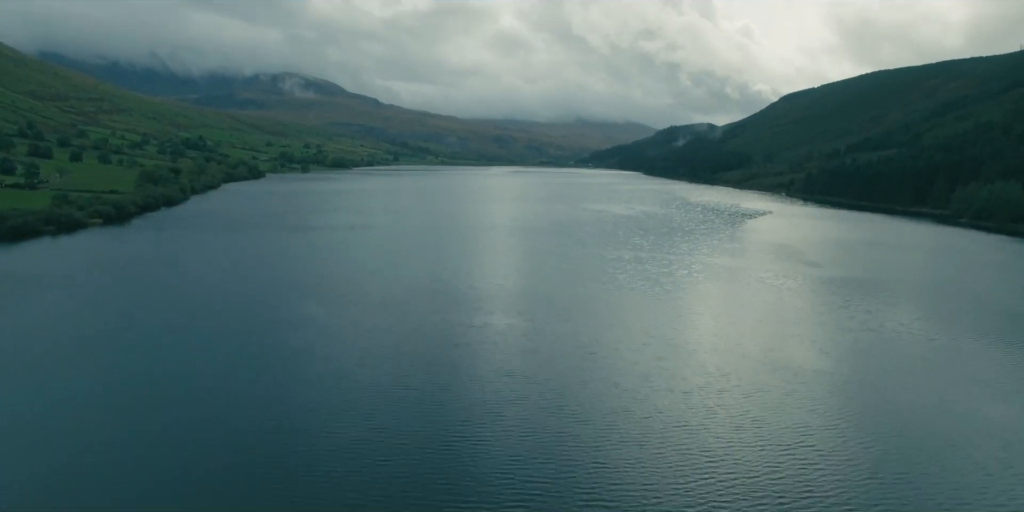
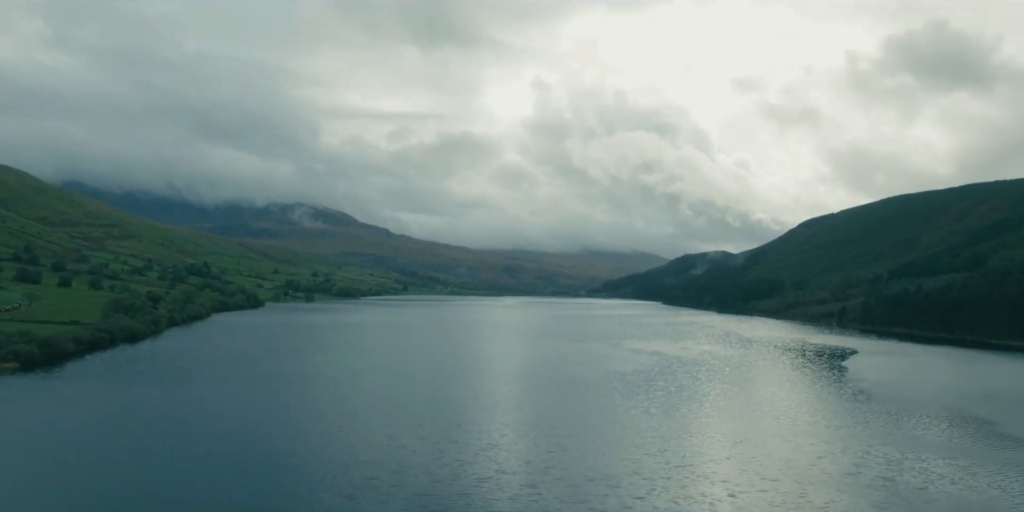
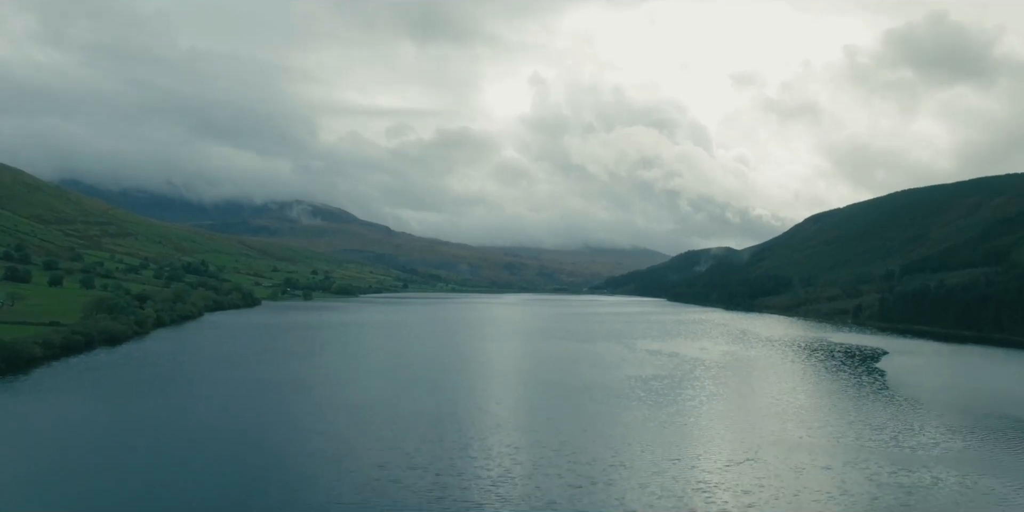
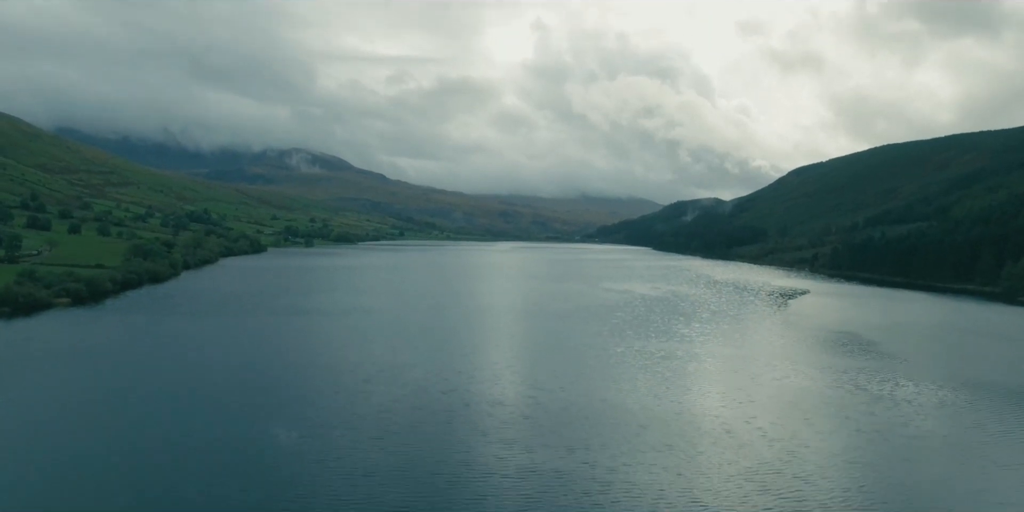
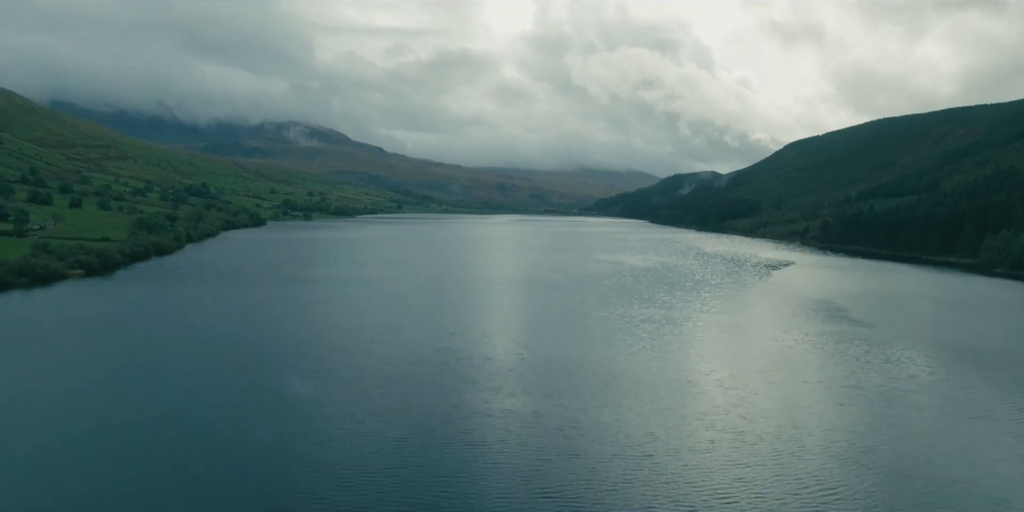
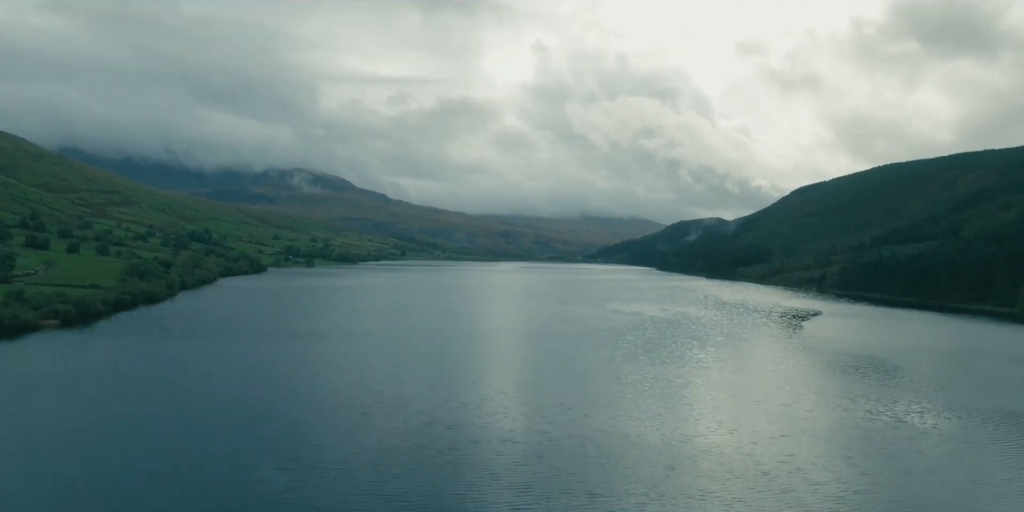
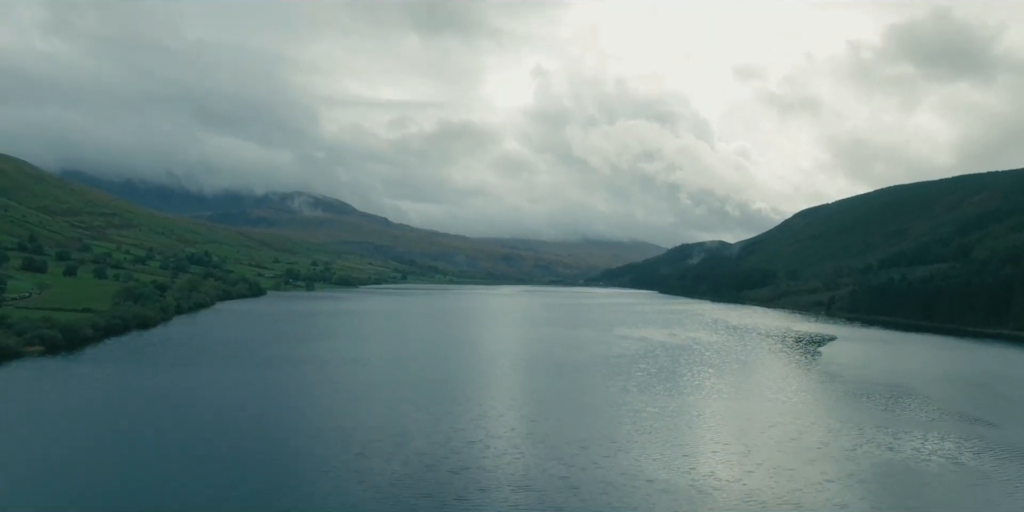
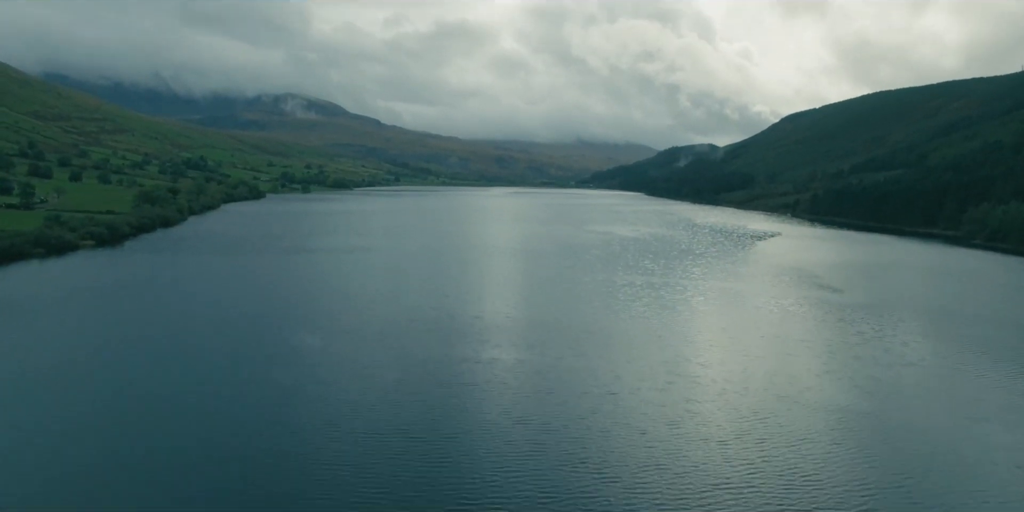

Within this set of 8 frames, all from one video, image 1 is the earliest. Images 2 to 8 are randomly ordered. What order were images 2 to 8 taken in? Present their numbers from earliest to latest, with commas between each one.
8, 5, 4, 6, 7, 2, 3
